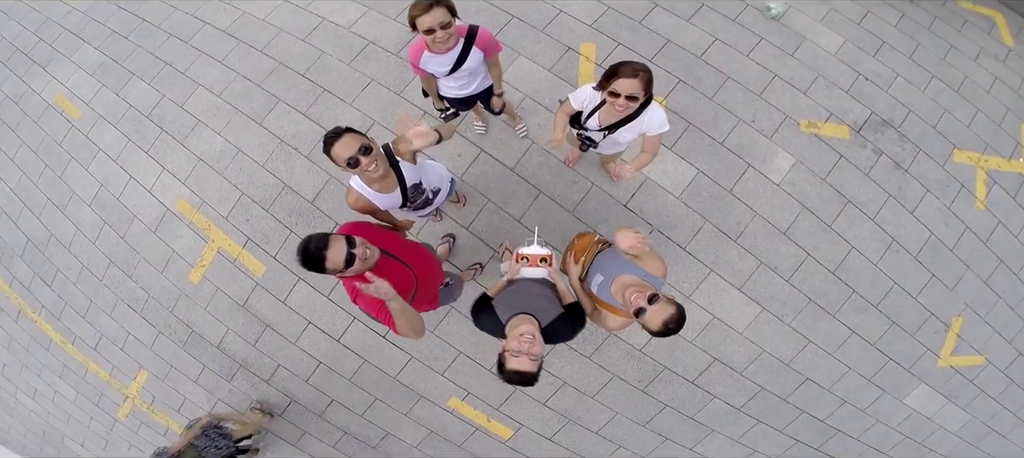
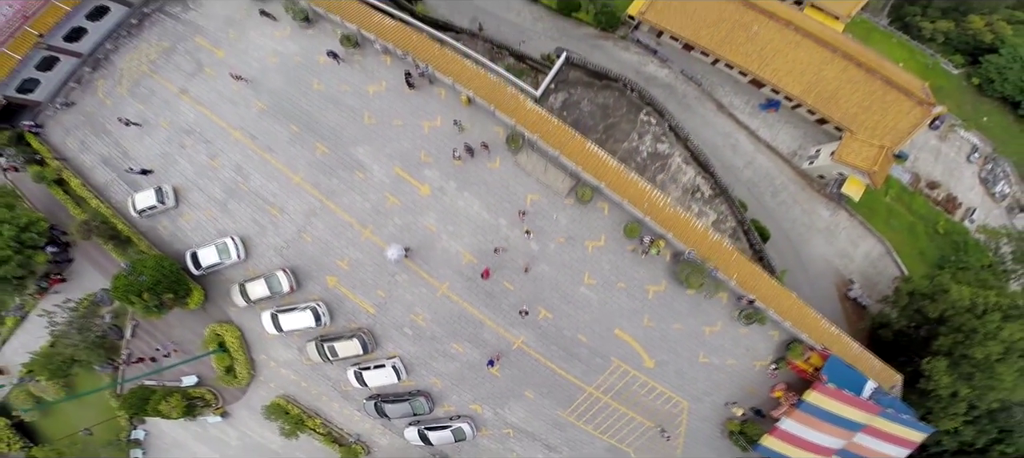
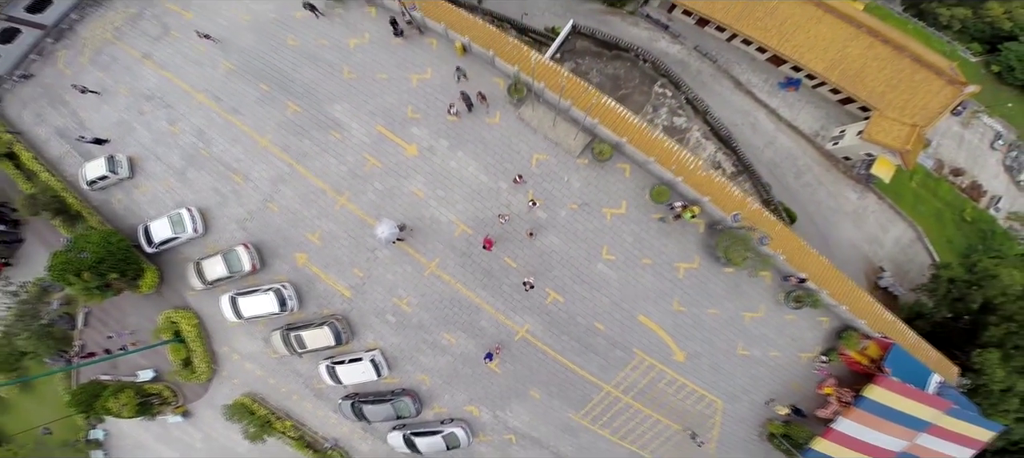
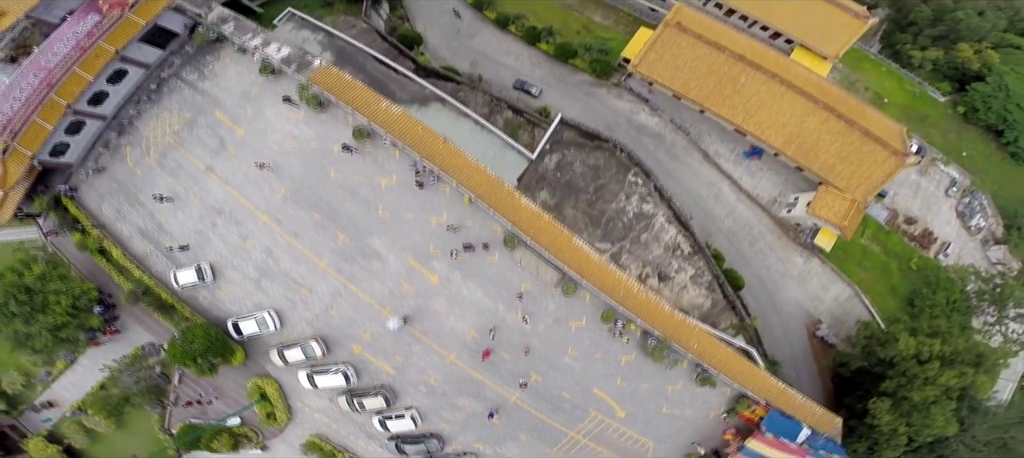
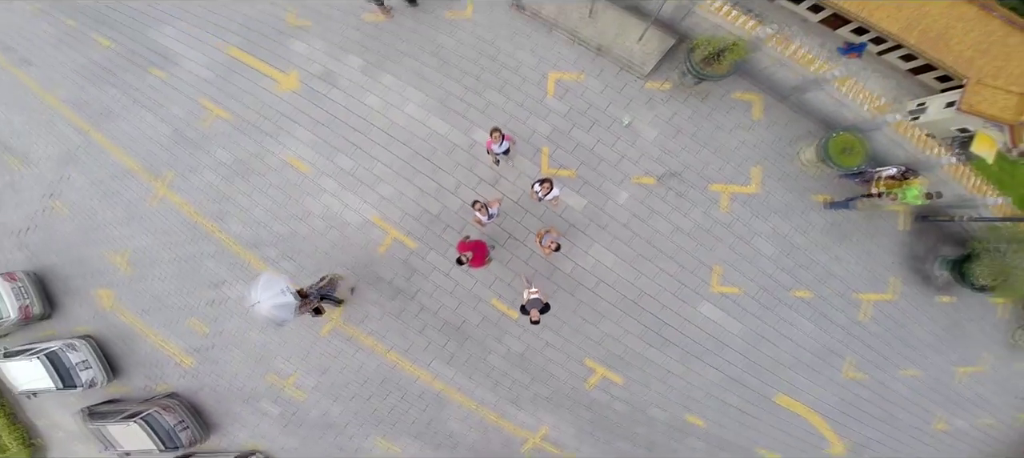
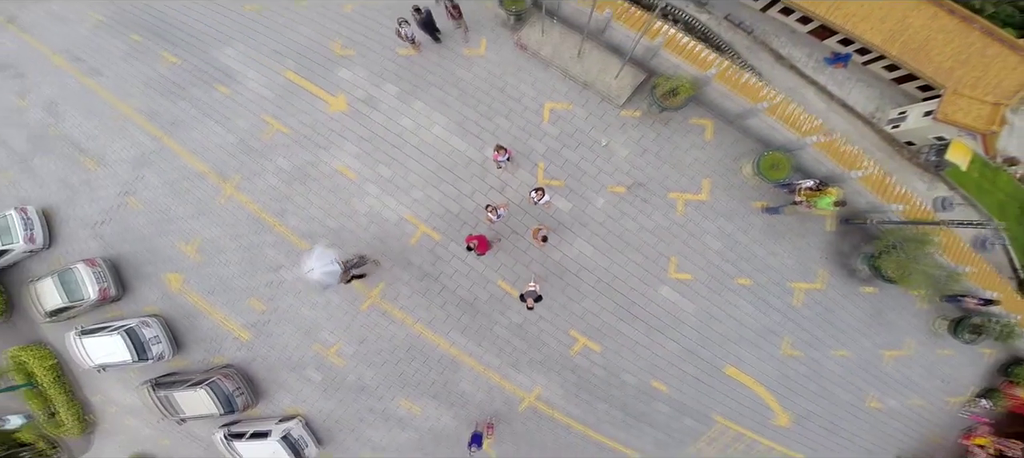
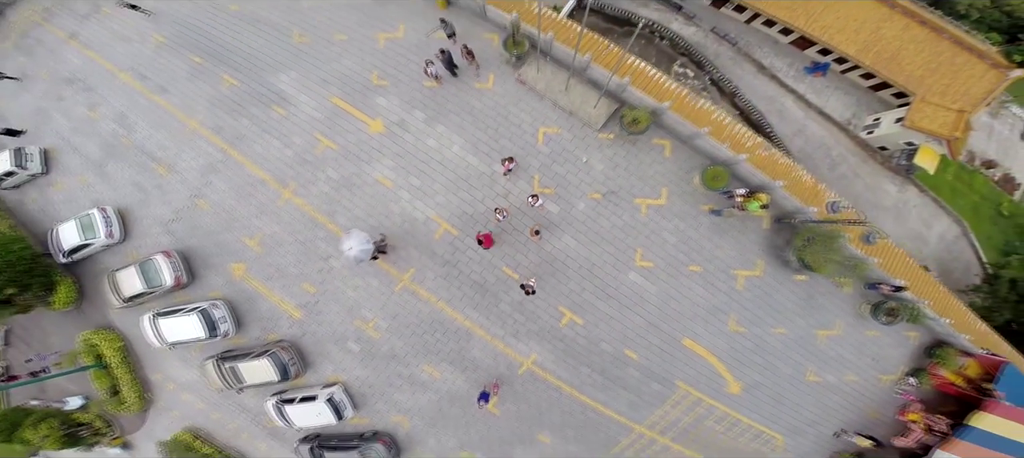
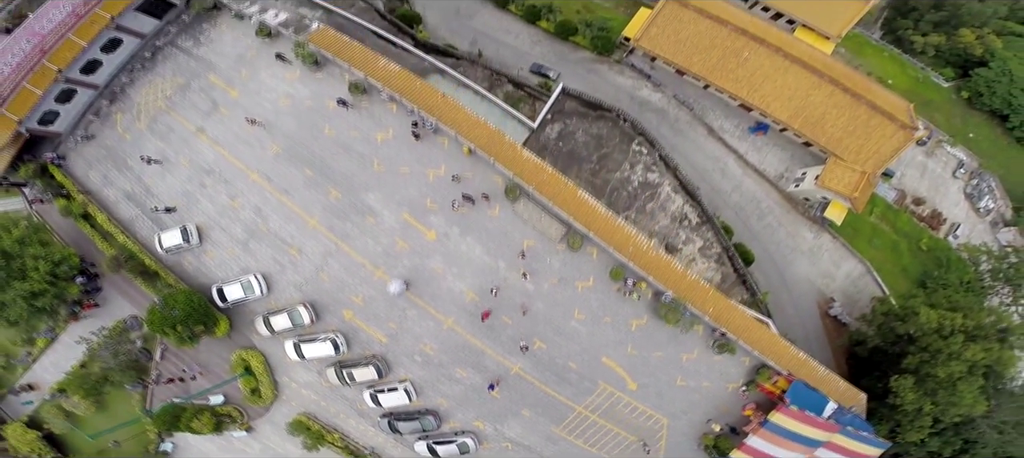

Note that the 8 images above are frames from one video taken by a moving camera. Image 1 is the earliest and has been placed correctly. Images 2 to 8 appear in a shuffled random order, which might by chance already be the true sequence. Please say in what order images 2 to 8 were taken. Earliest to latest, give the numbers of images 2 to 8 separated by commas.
5, 6, 7, 3, 2, 8, 4
